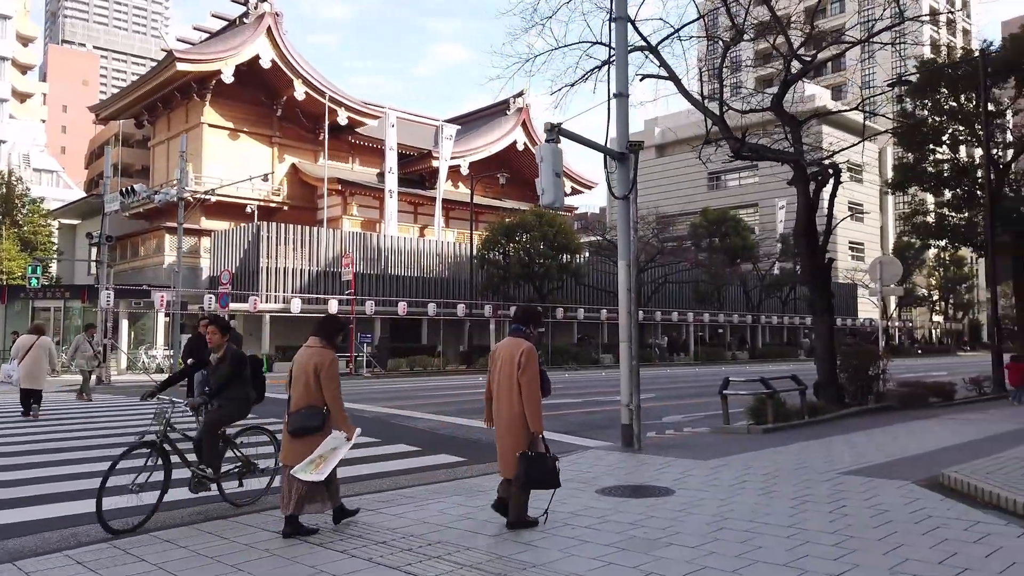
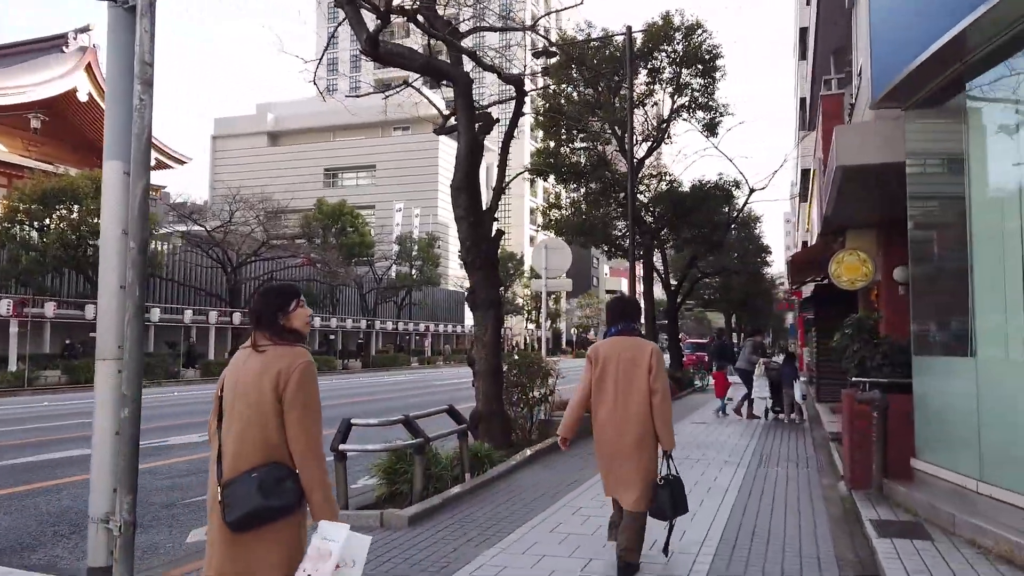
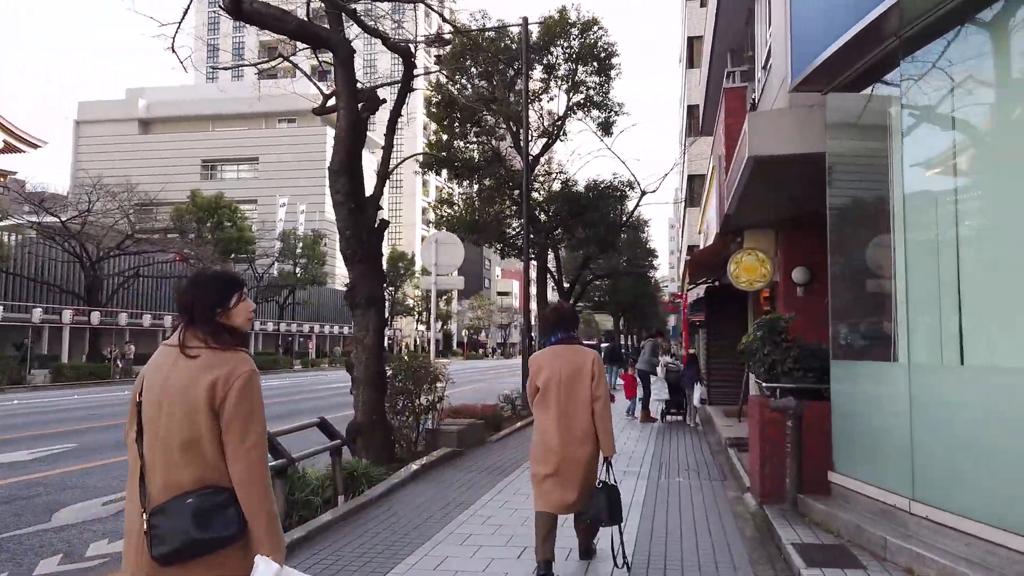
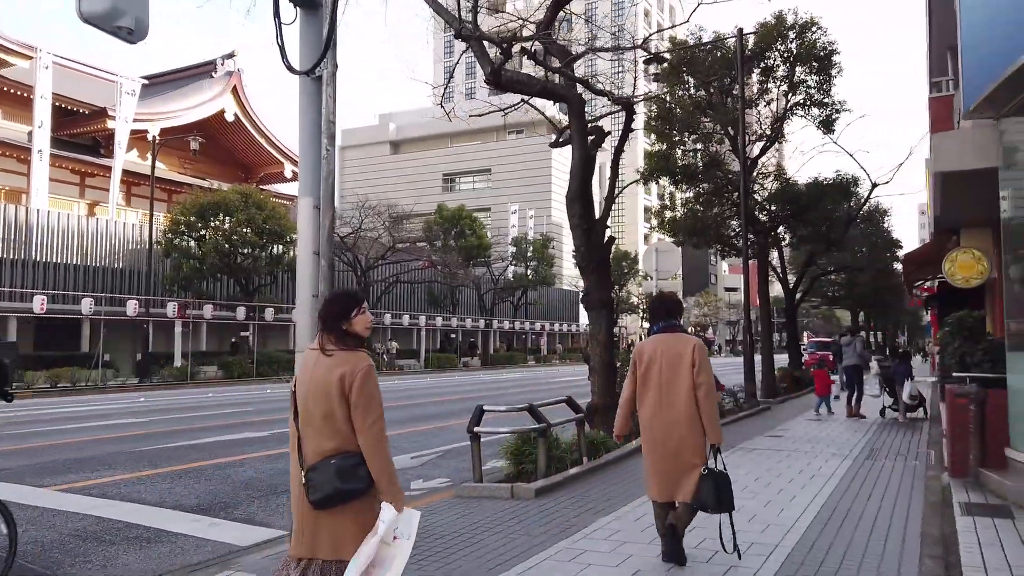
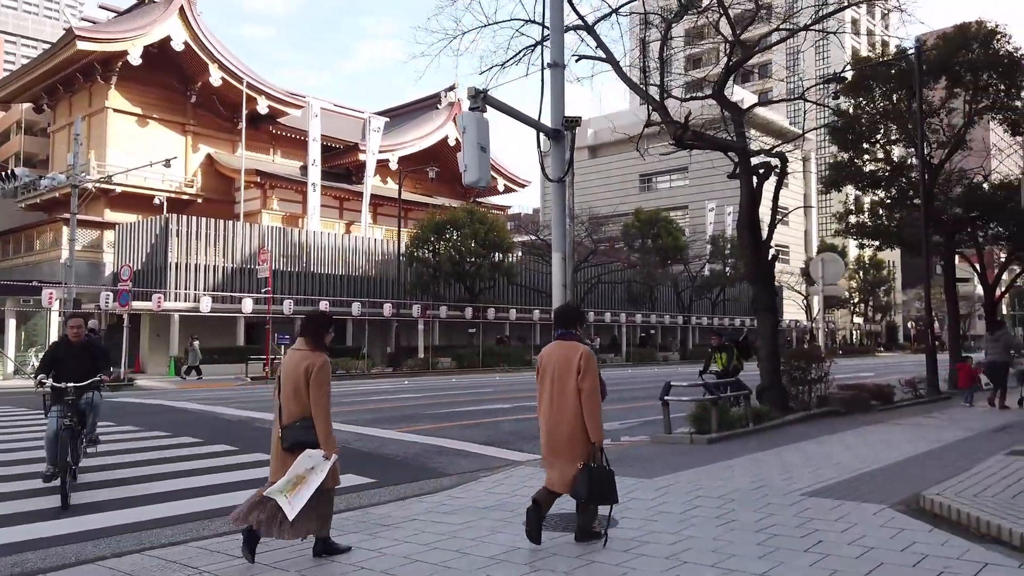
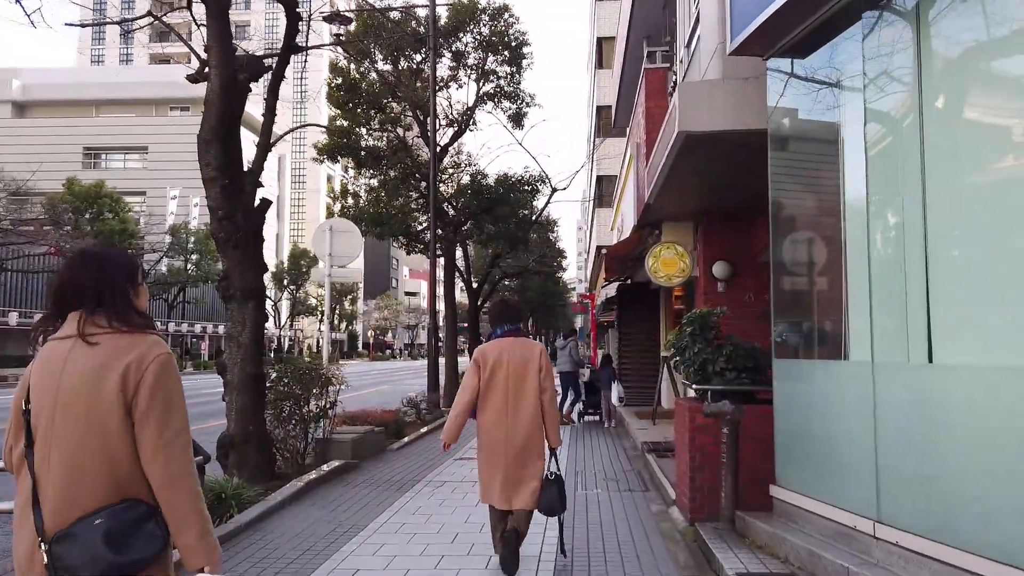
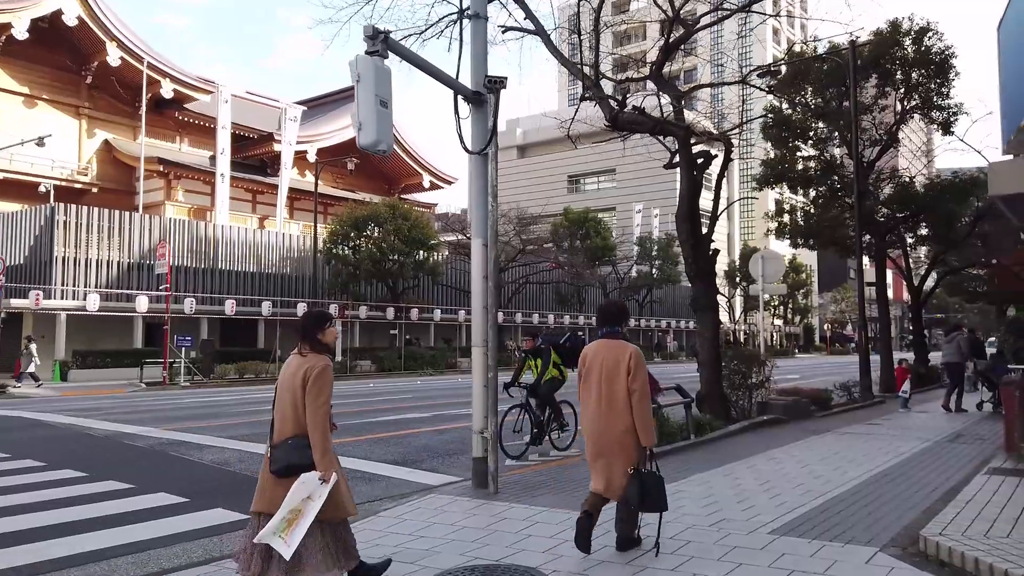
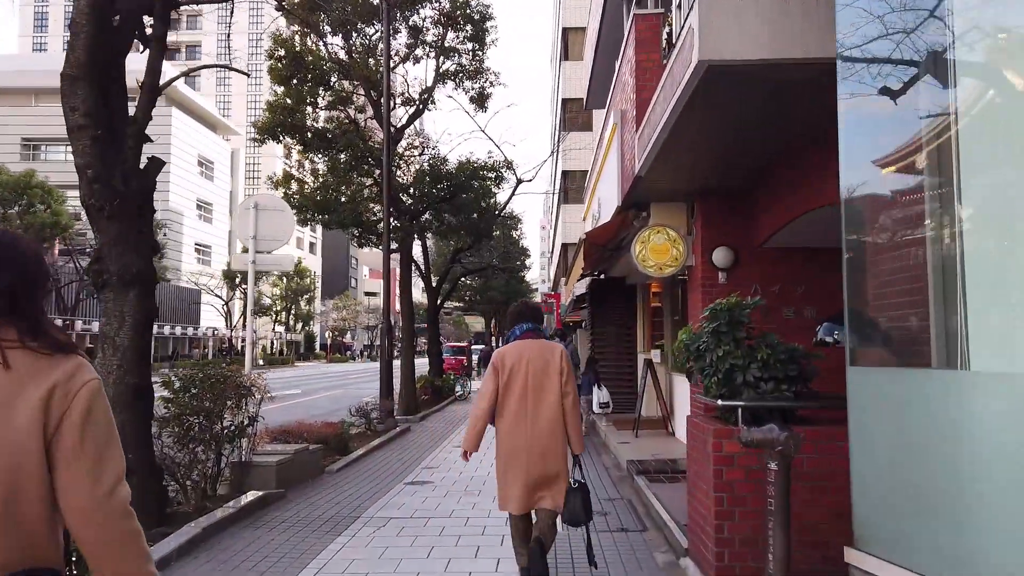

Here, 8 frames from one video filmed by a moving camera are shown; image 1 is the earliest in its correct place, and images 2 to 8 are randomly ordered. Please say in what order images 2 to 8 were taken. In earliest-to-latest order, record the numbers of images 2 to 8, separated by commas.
5, 7, 4, 2, 3, 6, 8
